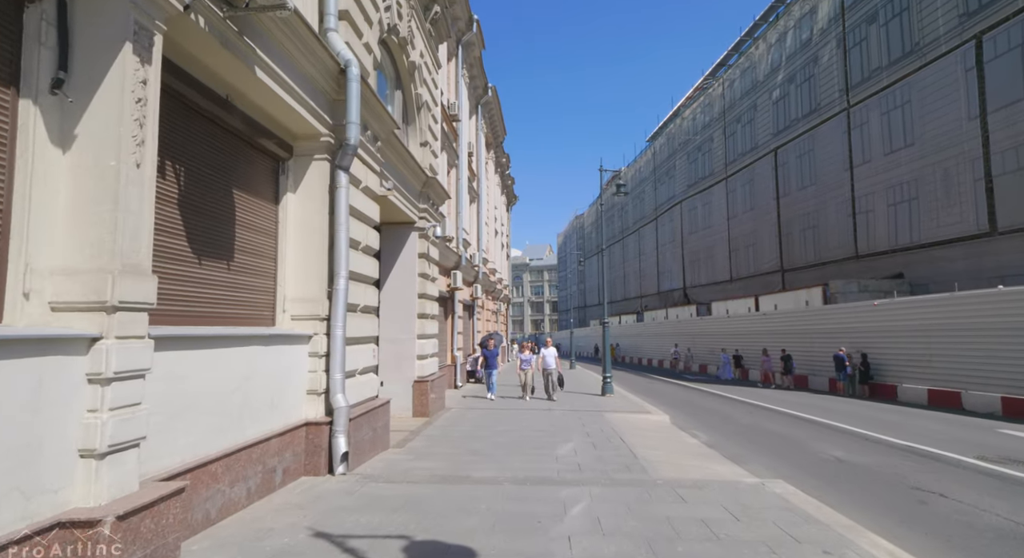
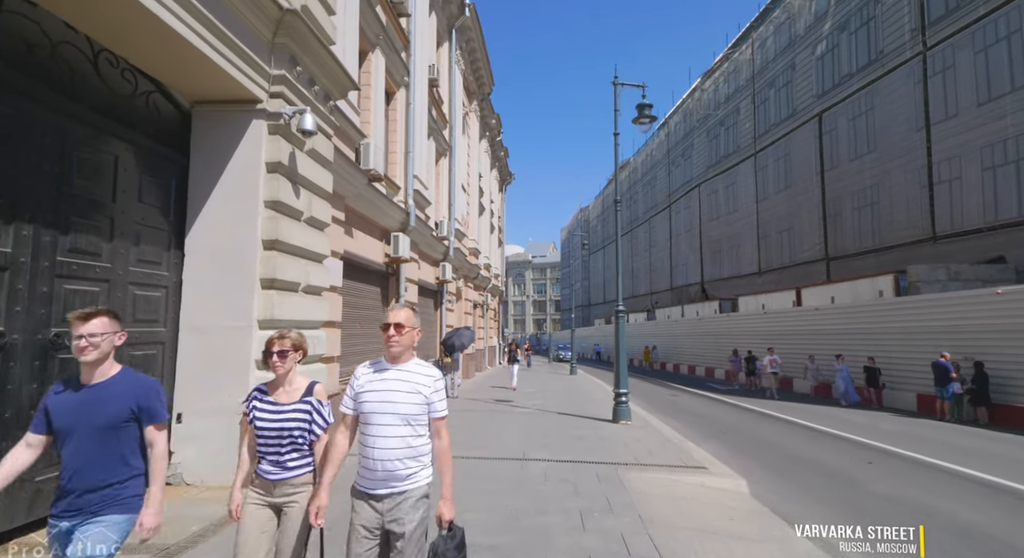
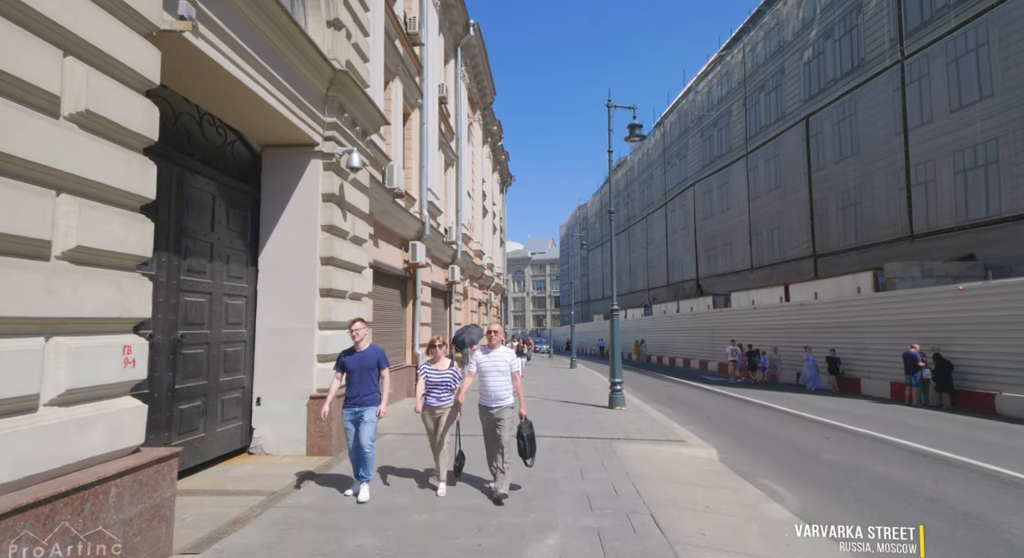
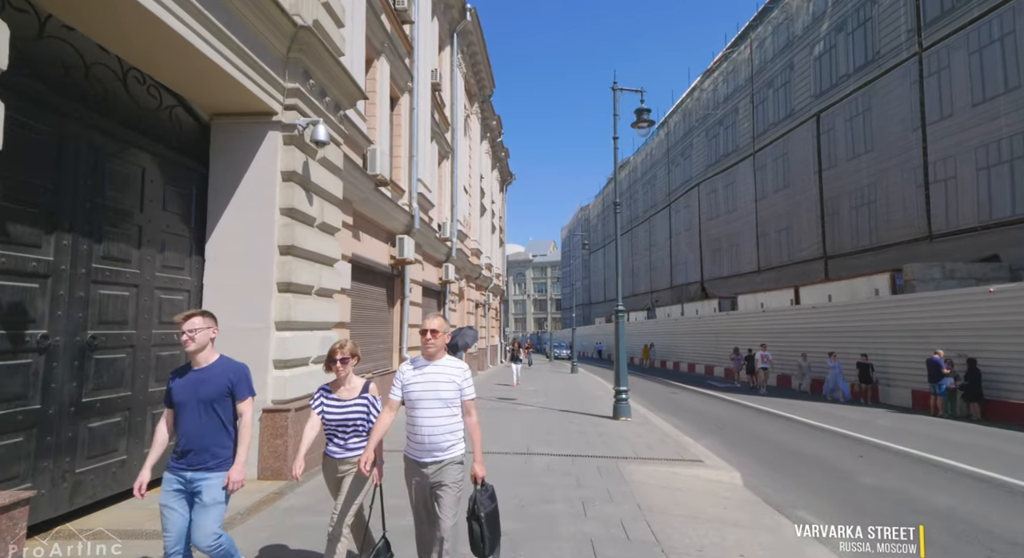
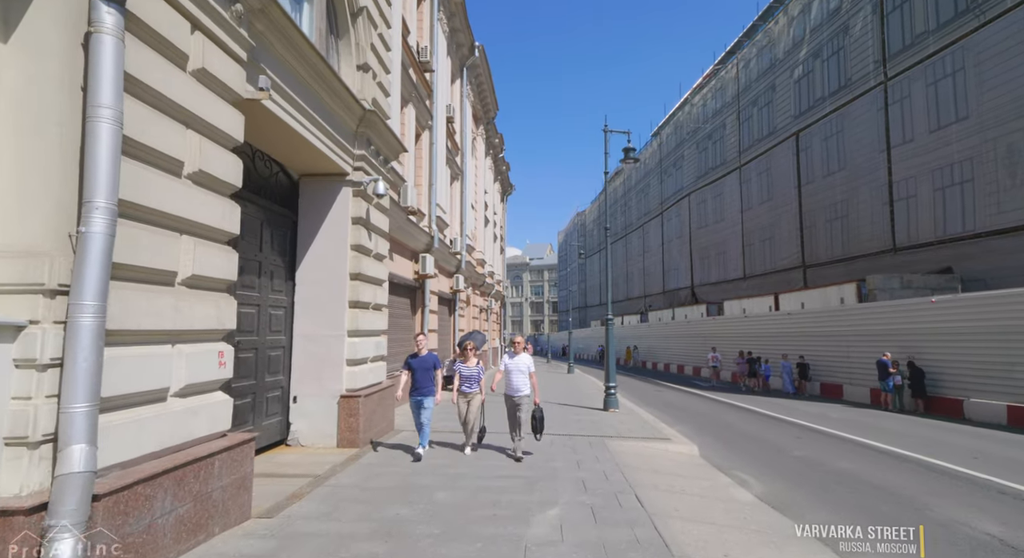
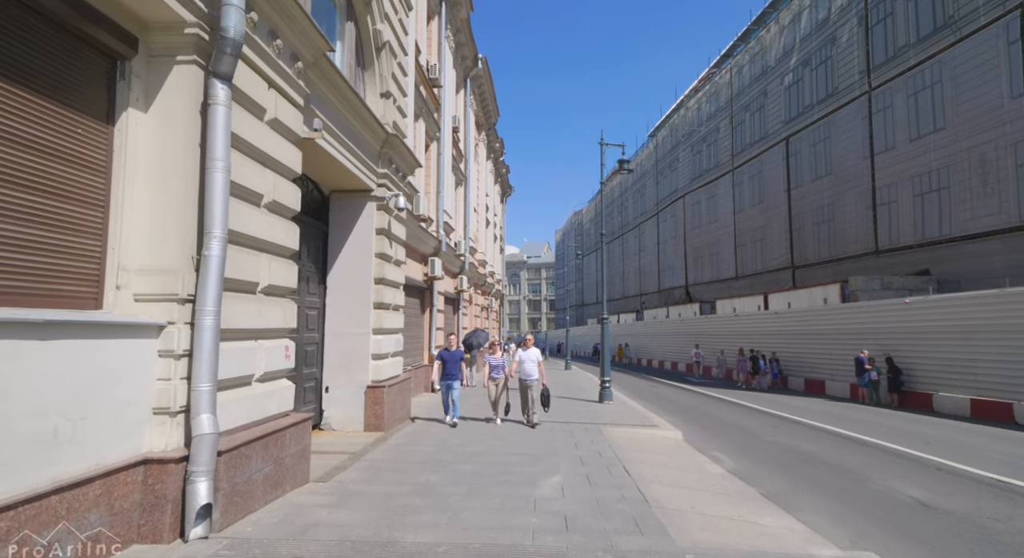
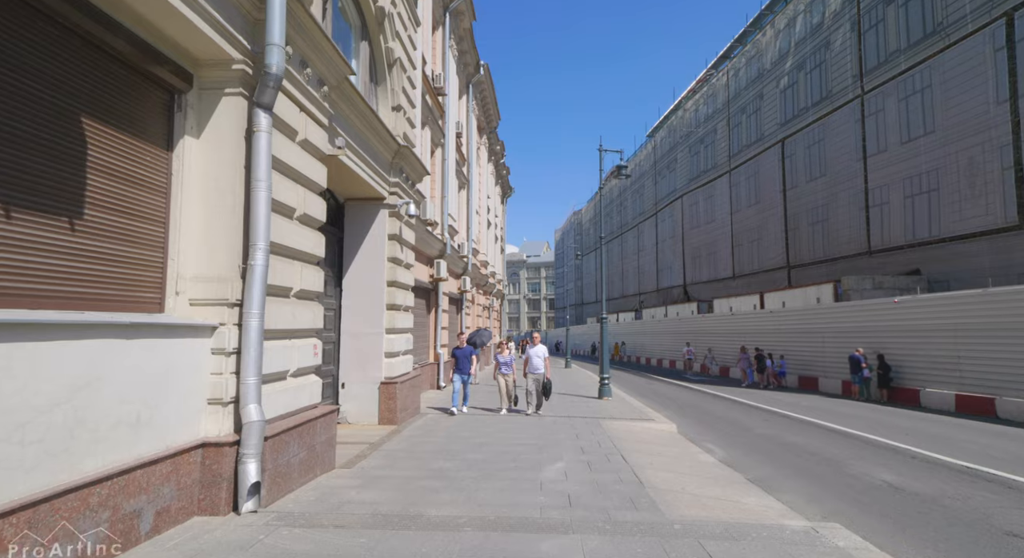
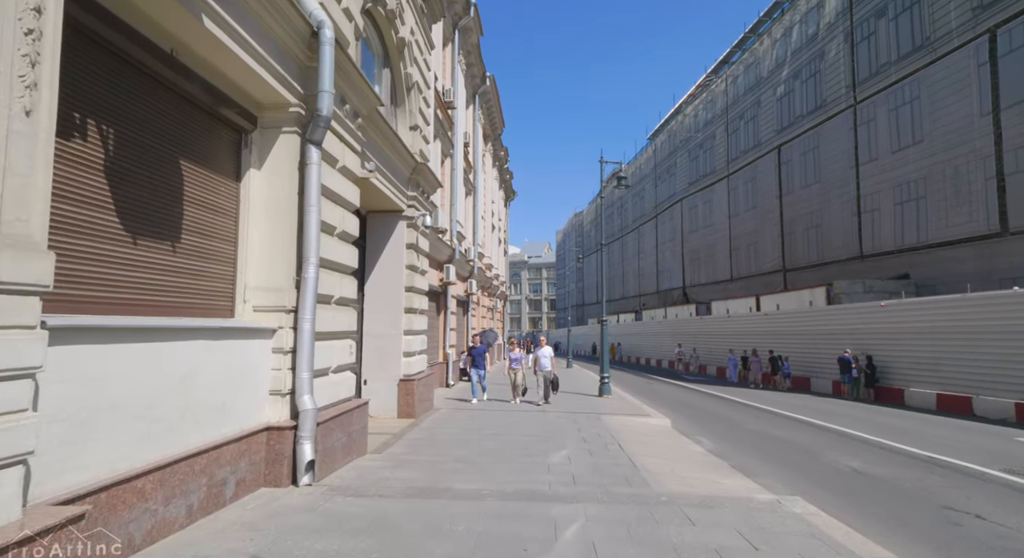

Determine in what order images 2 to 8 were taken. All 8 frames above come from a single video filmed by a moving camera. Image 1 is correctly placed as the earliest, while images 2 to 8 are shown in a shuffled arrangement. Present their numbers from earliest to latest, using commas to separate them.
8, 7, 6, 5, 3, 4, 2
